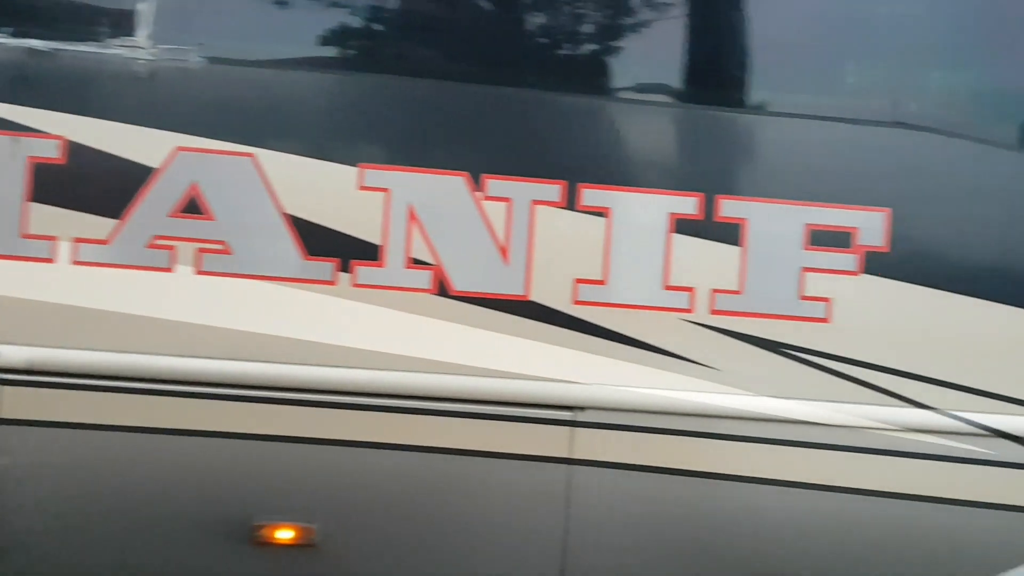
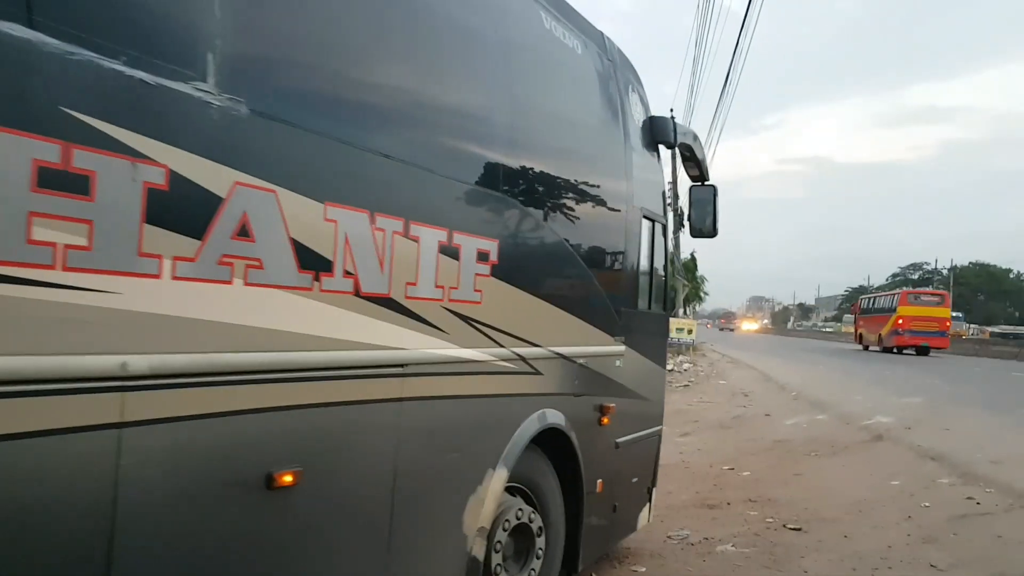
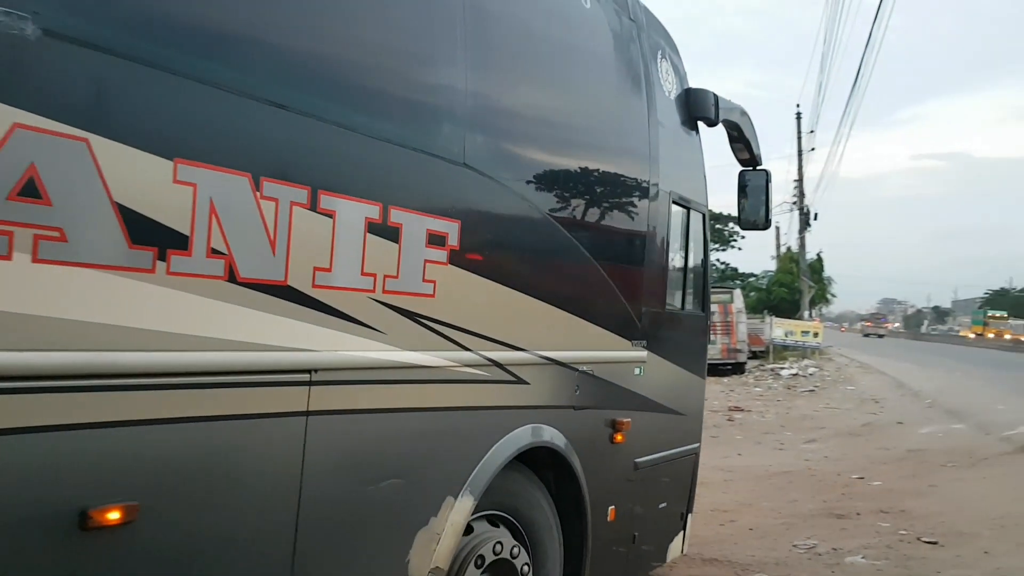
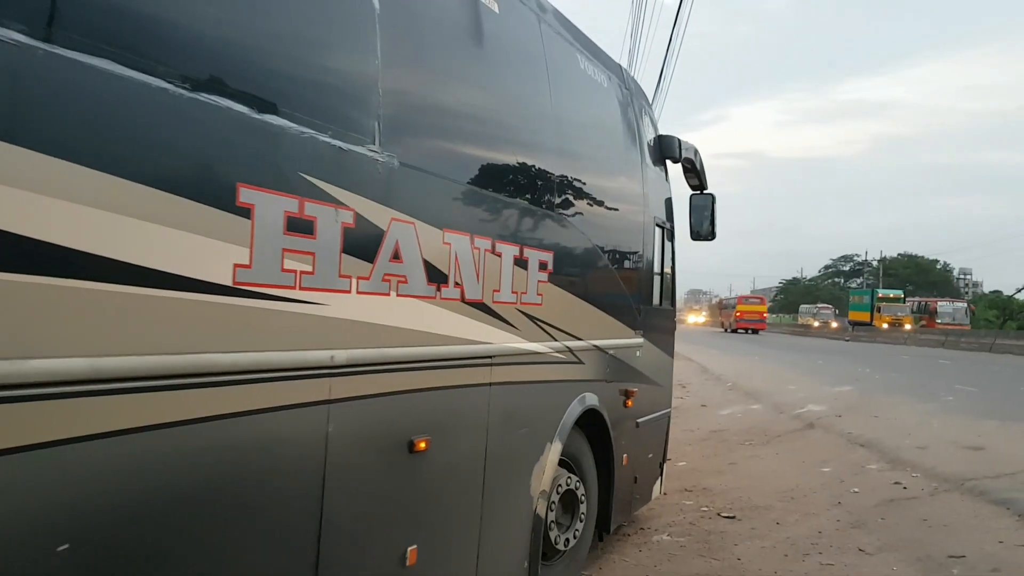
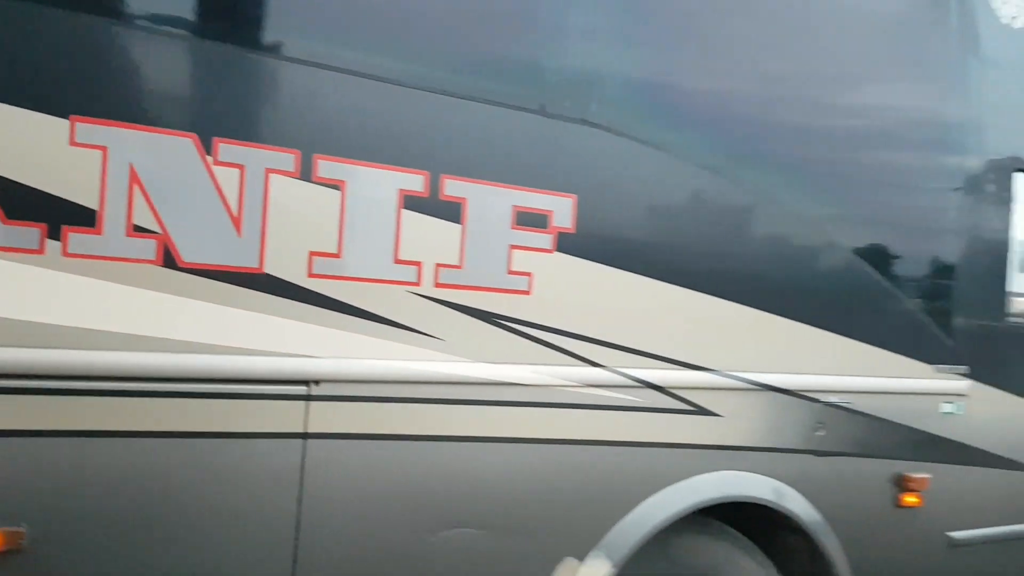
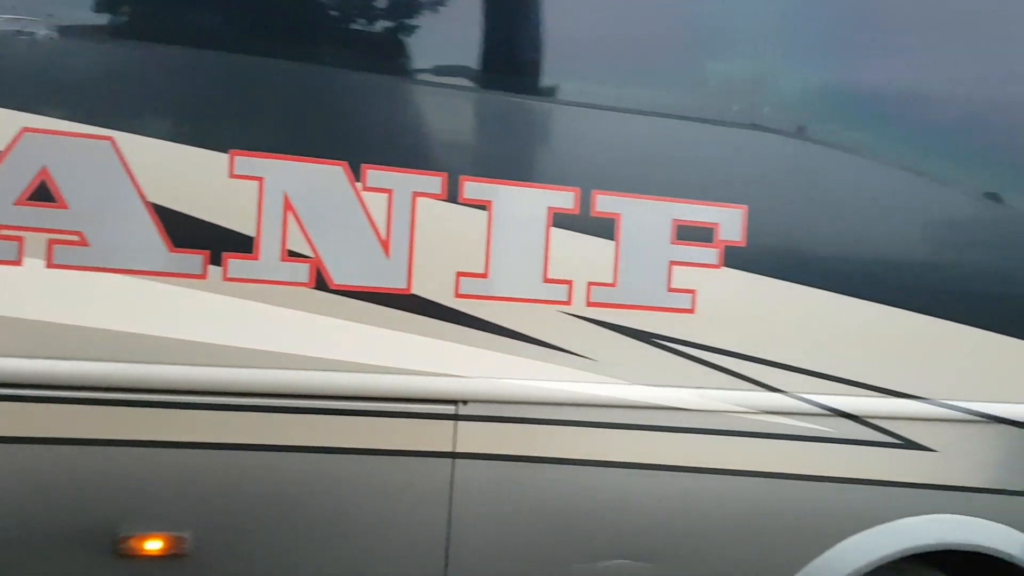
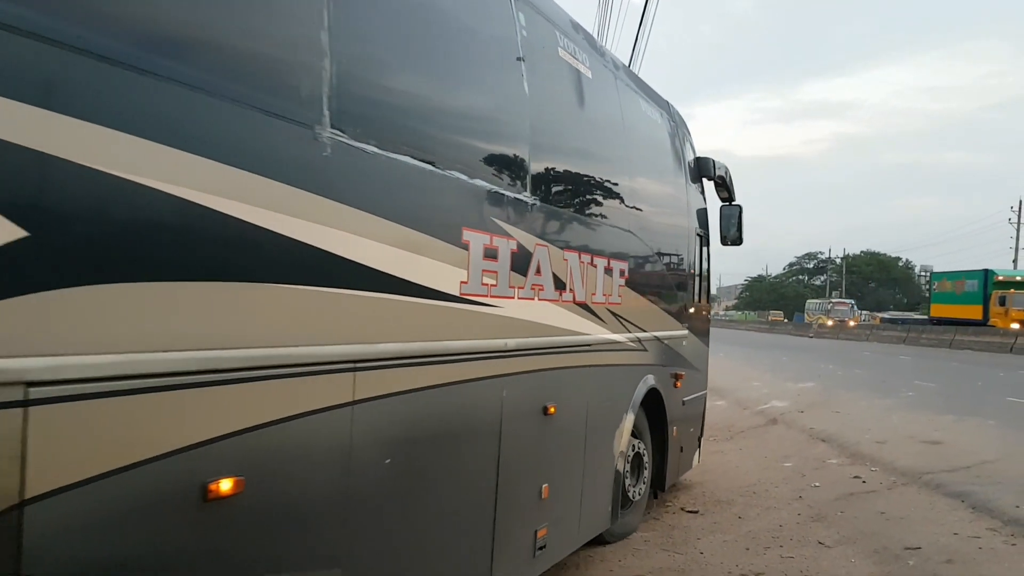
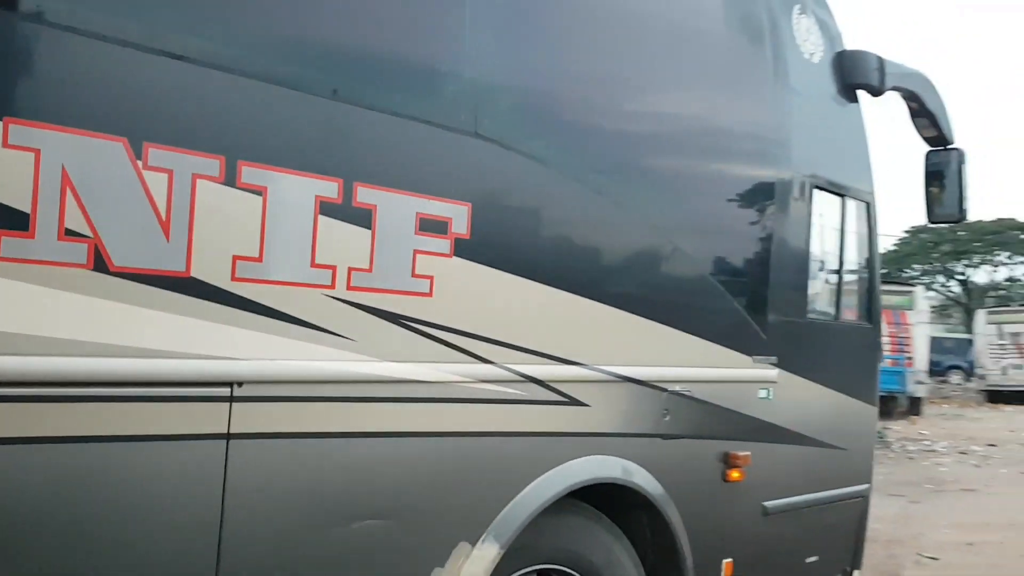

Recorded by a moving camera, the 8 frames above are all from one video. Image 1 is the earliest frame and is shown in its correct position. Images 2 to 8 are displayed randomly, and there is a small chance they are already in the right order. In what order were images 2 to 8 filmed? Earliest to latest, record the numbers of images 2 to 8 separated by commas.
6, 5, 8, 3, 2, 4, 7
